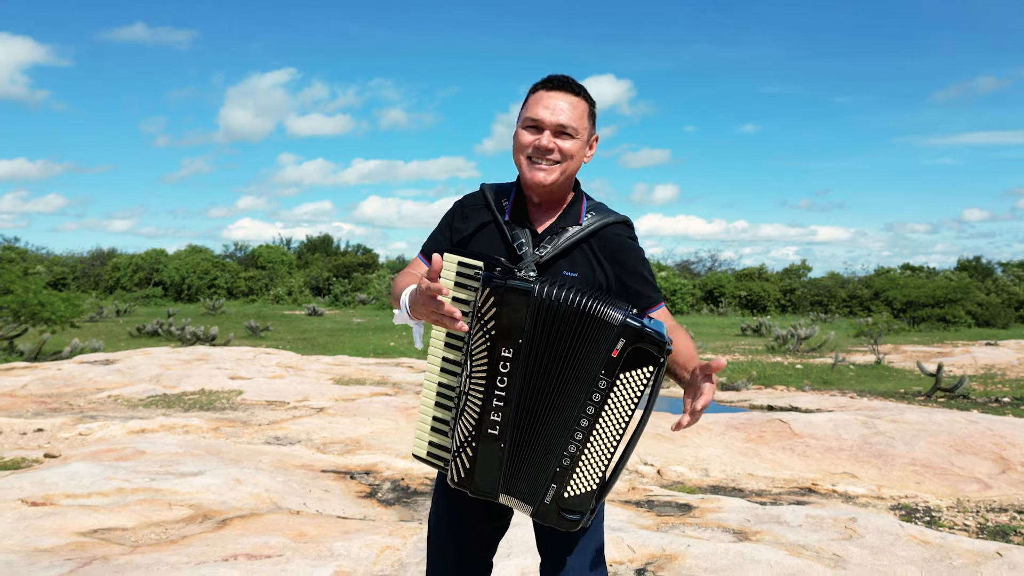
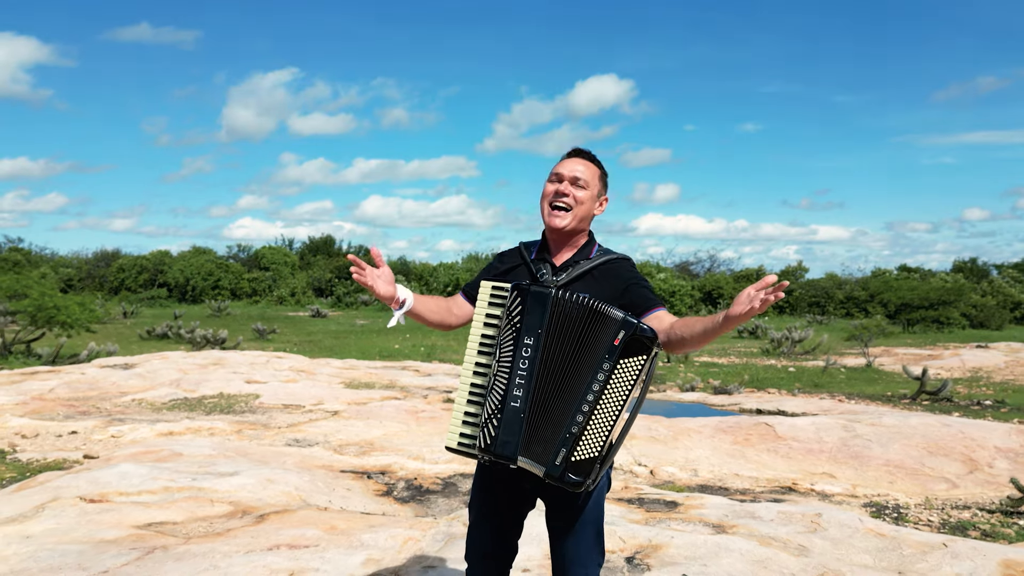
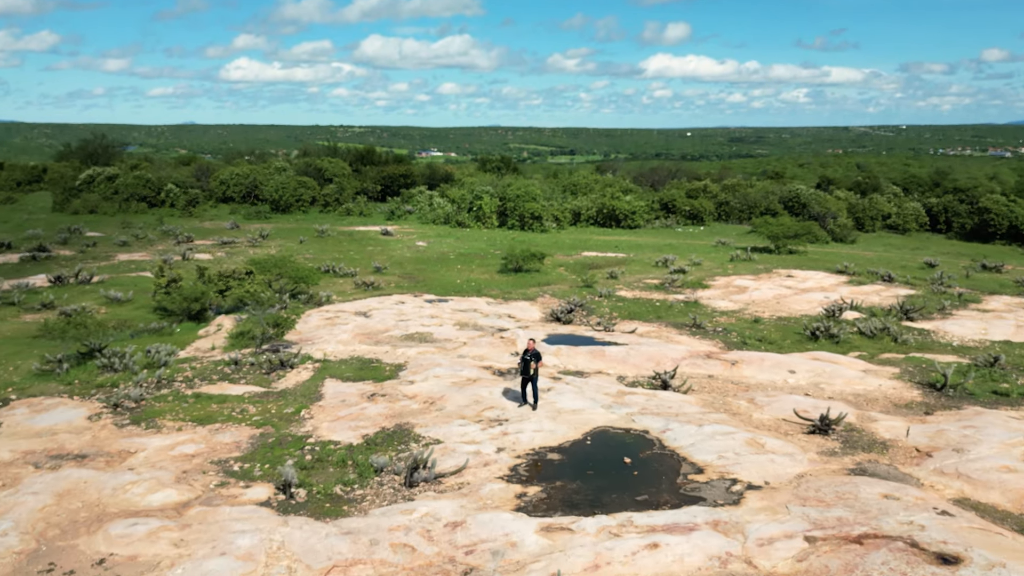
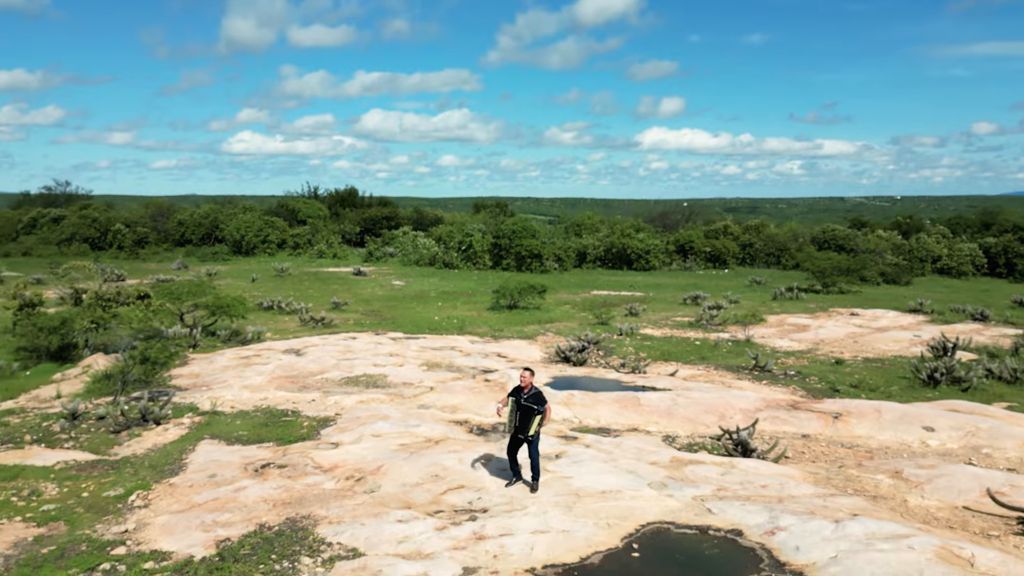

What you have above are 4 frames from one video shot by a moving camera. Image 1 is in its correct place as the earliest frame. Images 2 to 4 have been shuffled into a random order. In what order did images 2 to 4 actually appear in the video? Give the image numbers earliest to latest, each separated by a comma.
2, 4, 3
